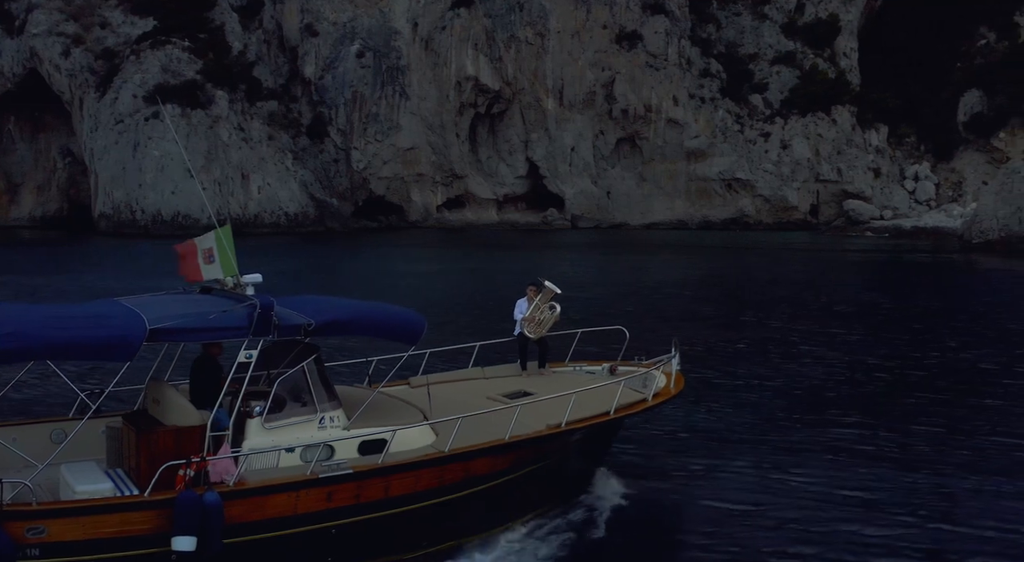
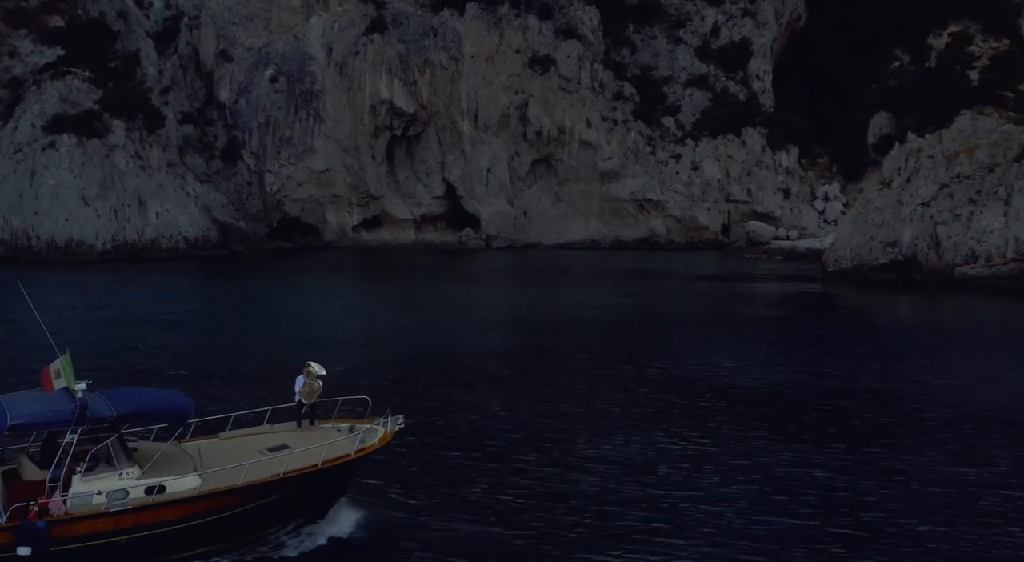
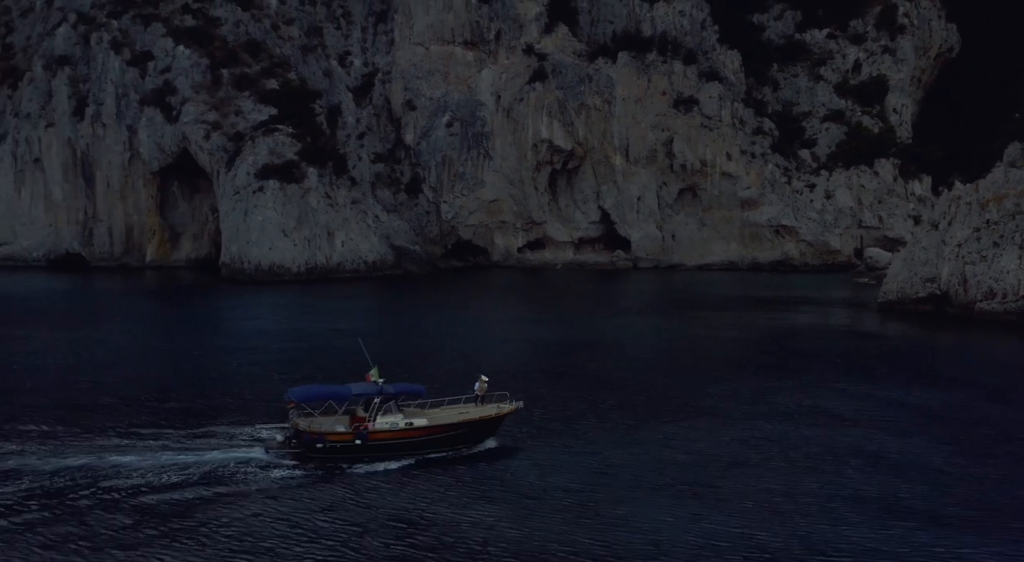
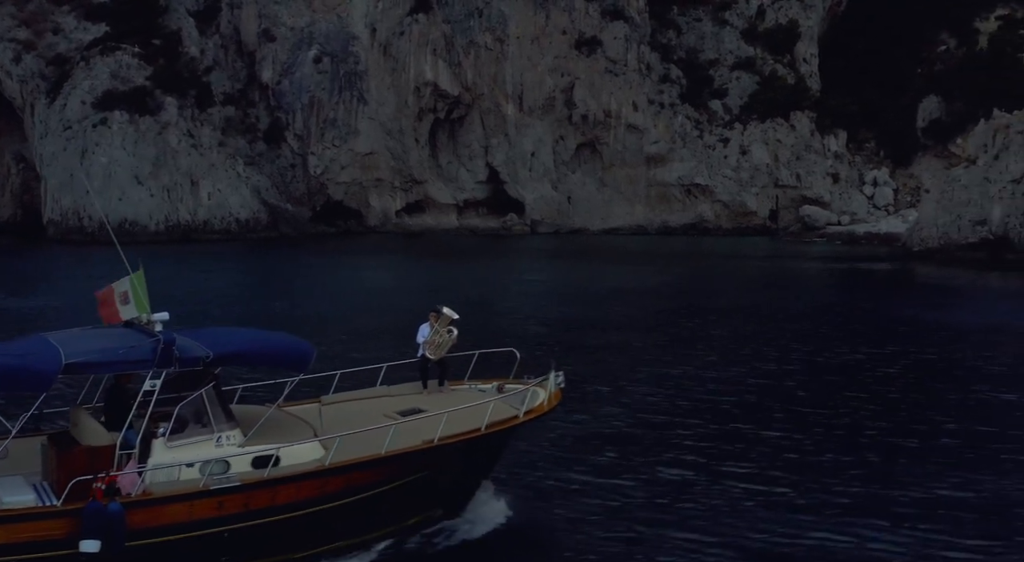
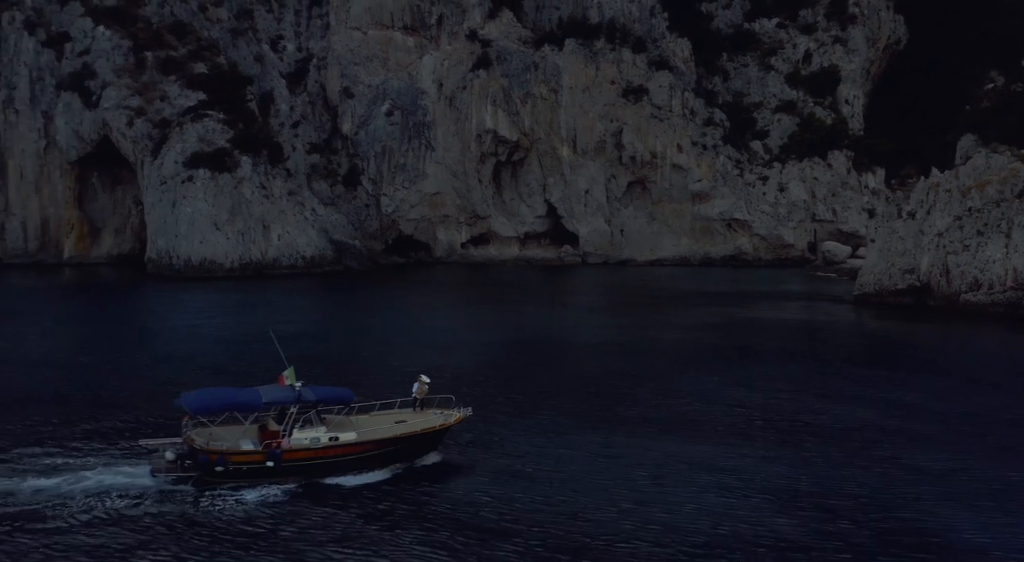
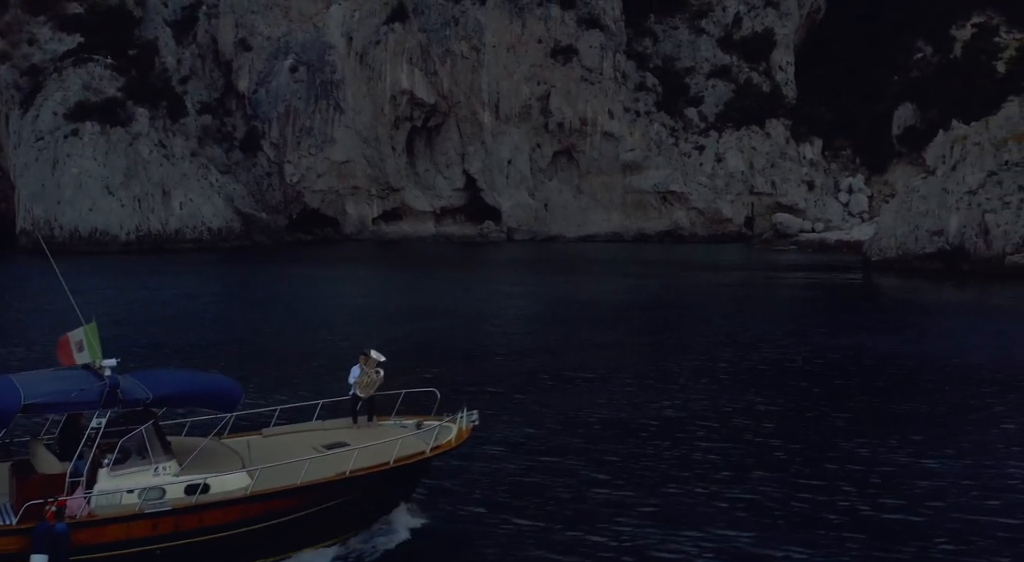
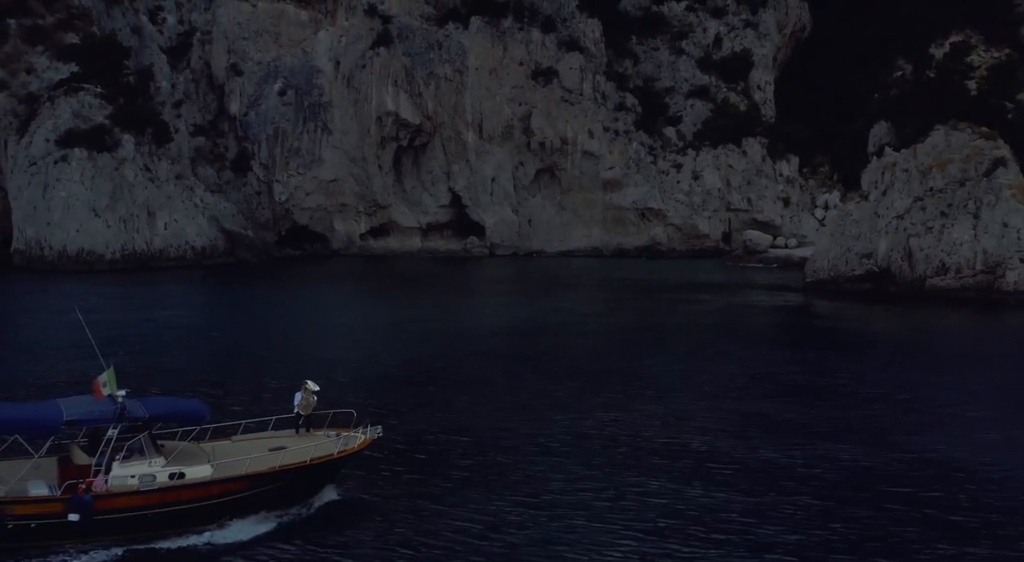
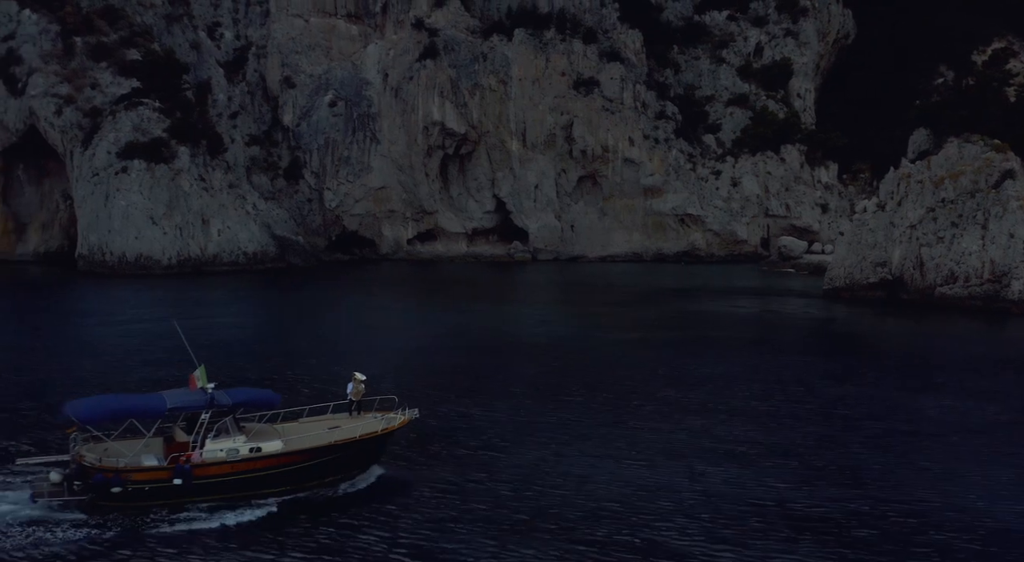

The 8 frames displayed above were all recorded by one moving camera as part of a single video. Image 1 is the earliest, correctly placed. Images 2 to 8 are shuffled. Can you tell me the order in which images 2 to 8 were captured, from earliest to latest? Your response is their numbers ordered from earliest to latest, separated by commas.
4, 6, 2, 7, 8, 5, 3
